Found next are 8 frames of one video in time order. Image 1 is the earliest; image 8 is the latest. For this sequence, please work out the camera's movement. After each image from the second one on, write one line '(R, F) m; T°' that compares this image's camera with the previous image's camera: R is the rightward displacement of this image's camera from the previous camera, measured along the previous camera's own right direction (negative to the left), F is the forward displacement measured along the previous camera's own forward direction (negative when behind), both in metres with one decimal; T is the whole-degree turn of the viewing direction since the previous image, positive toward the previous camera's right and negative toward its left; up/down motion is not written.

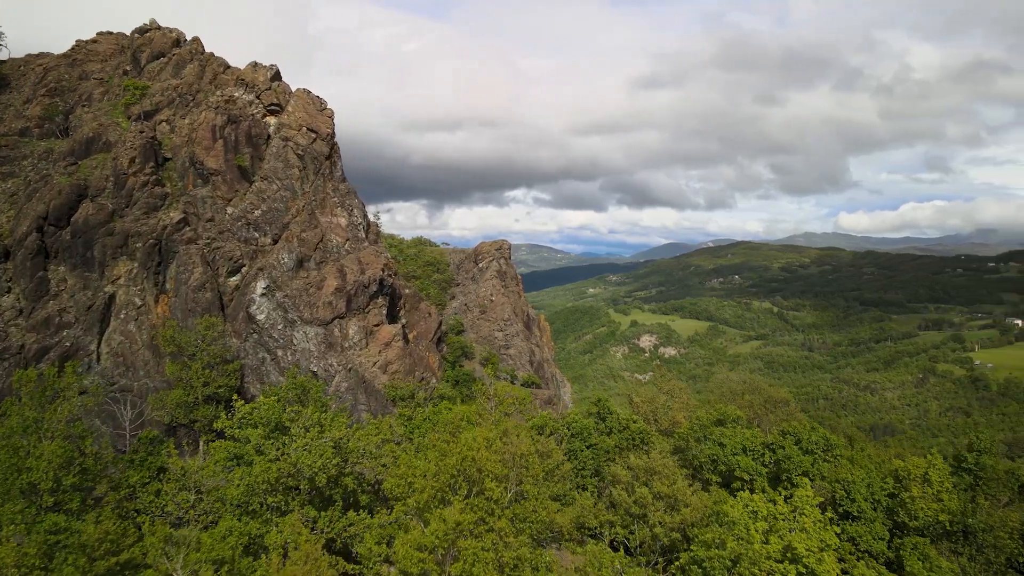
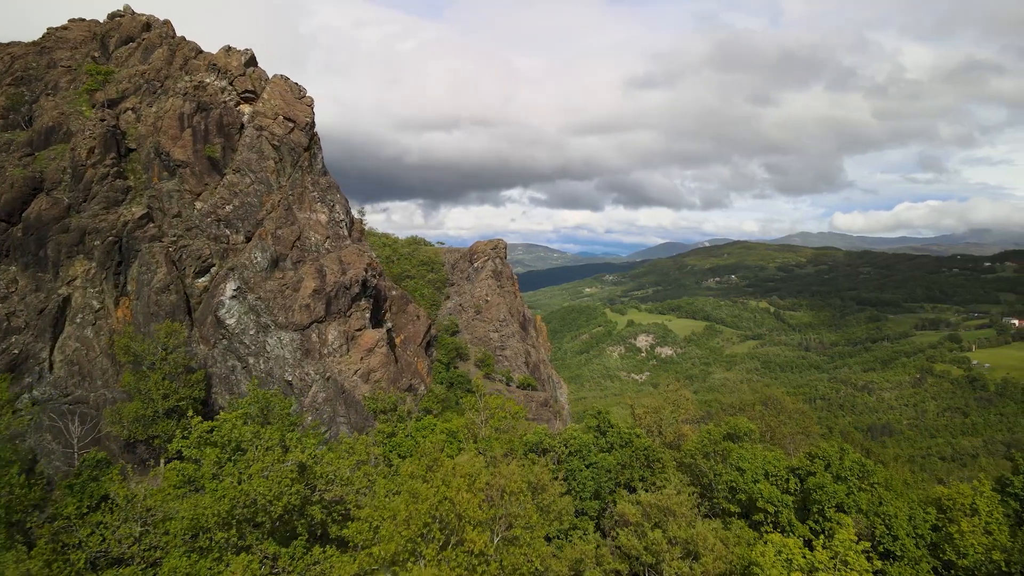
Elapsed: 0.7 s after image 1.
(+0.4, +3.5) m; 0°
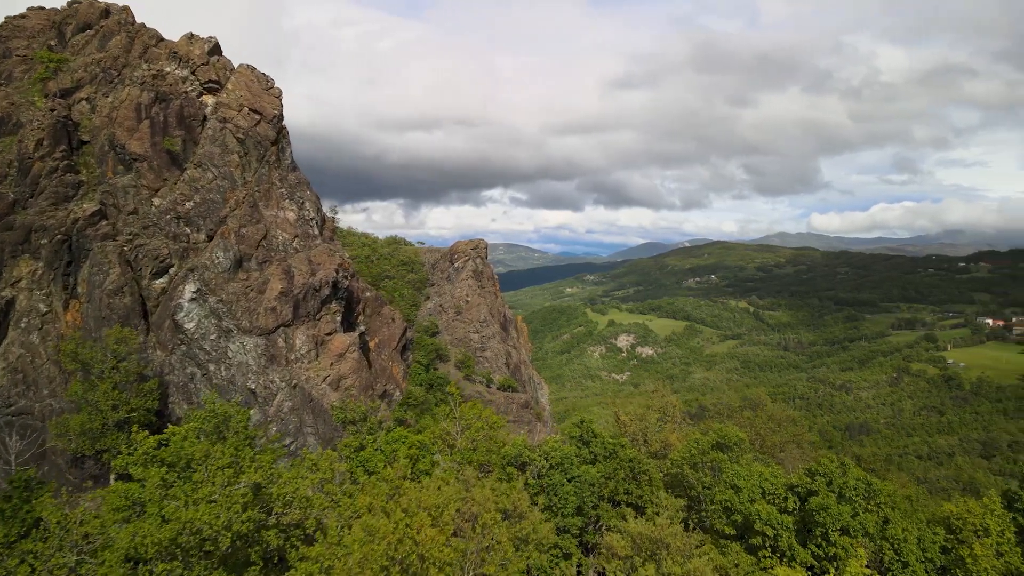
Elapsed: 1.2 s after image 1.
(+0.3, +2.2) m; +2°
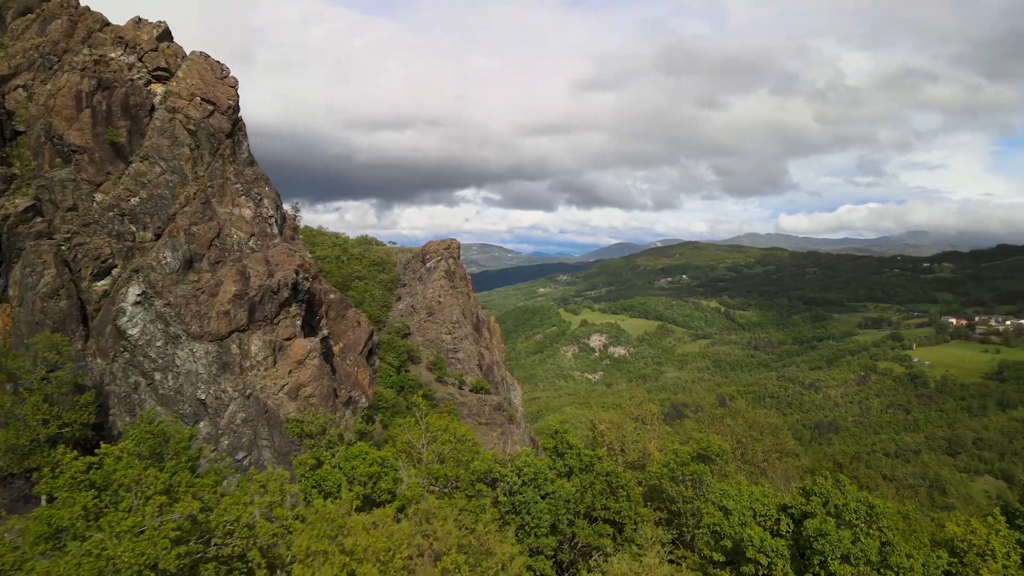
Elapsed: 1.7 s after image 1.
(+0.2, +2.2) m; +3°
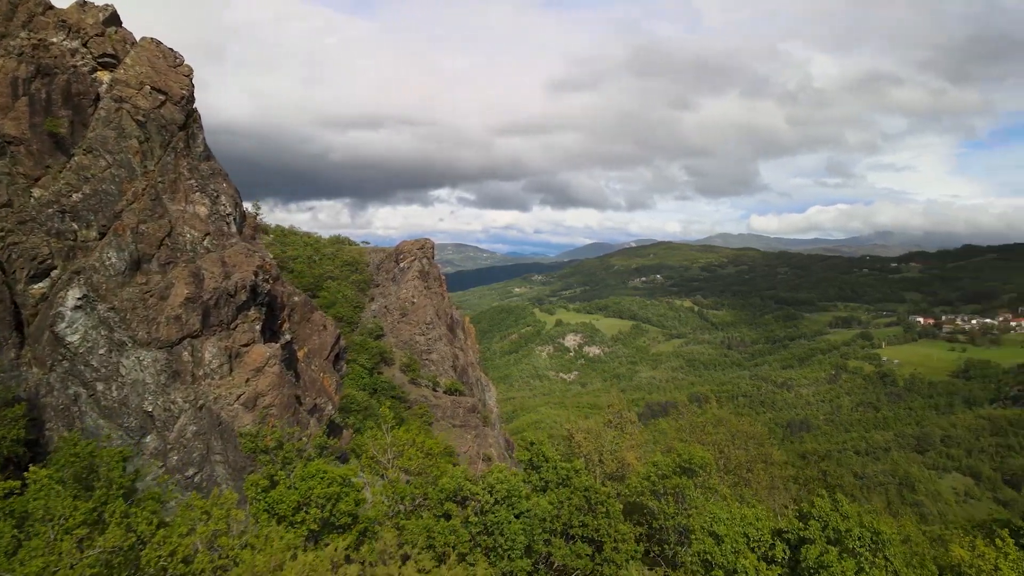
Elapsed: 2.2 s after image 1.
(+0.1, +2.0) m; +3°
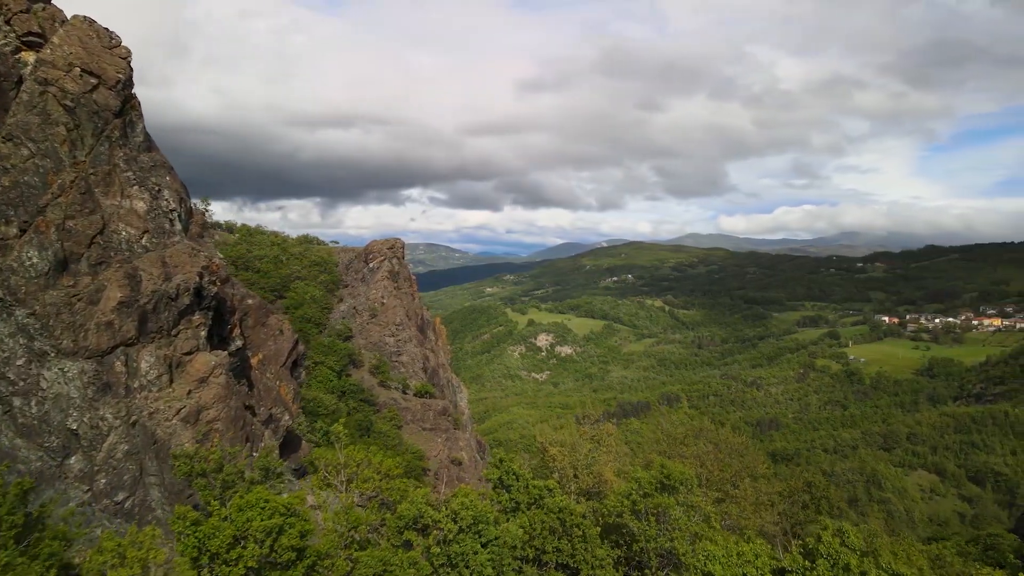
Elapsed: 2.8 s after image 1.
(+0.3, +2.5) m; +3°
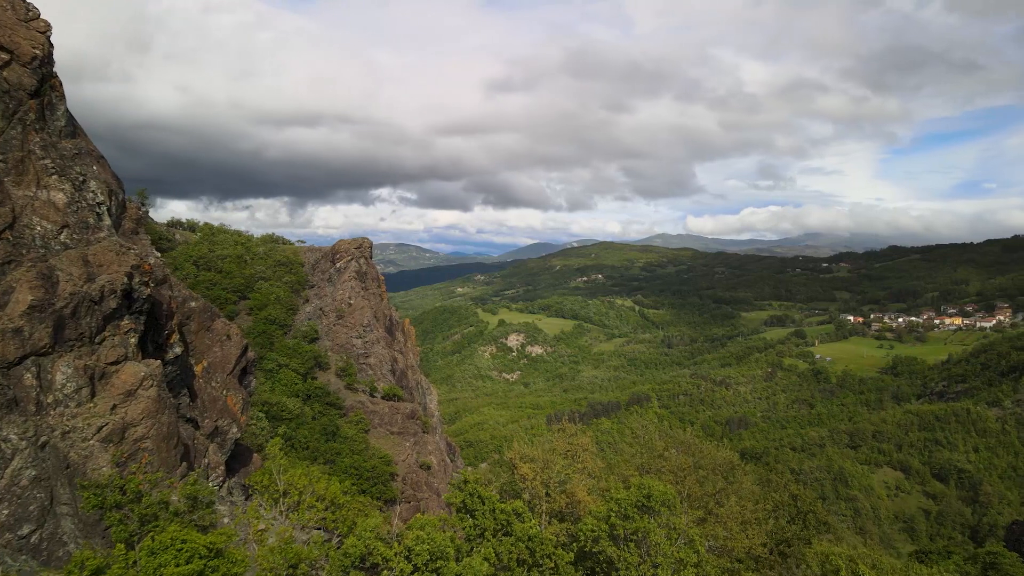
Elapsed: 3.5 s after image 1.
(+0.4, +2.7) m; +4°
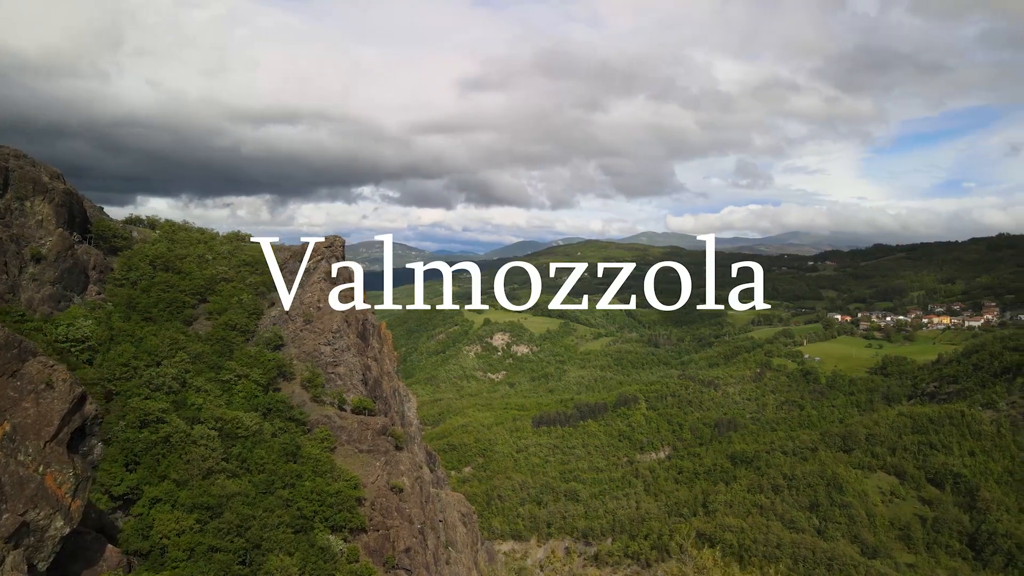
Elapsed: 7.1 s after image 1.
(+0.3, +2.7) m; +2°
